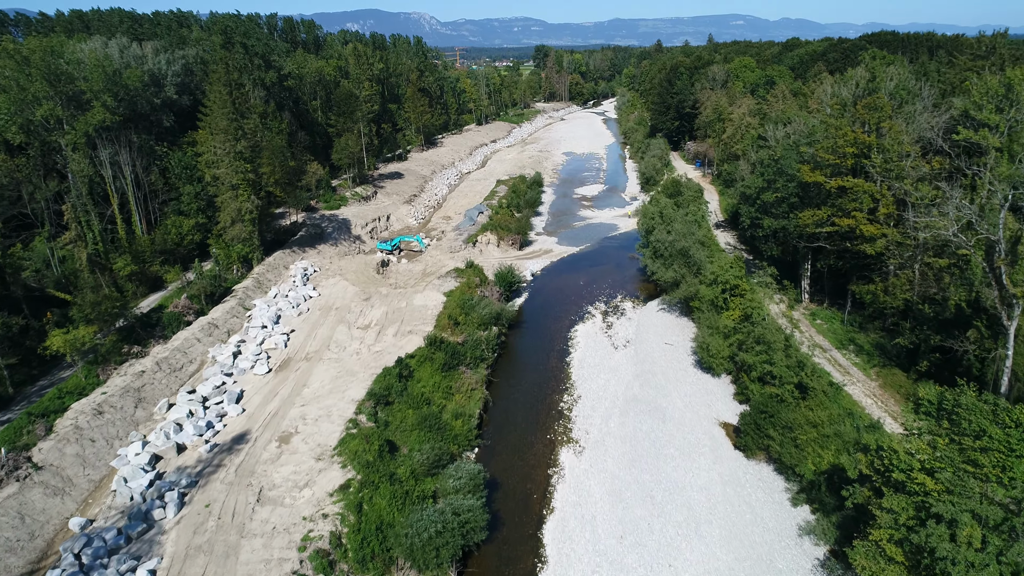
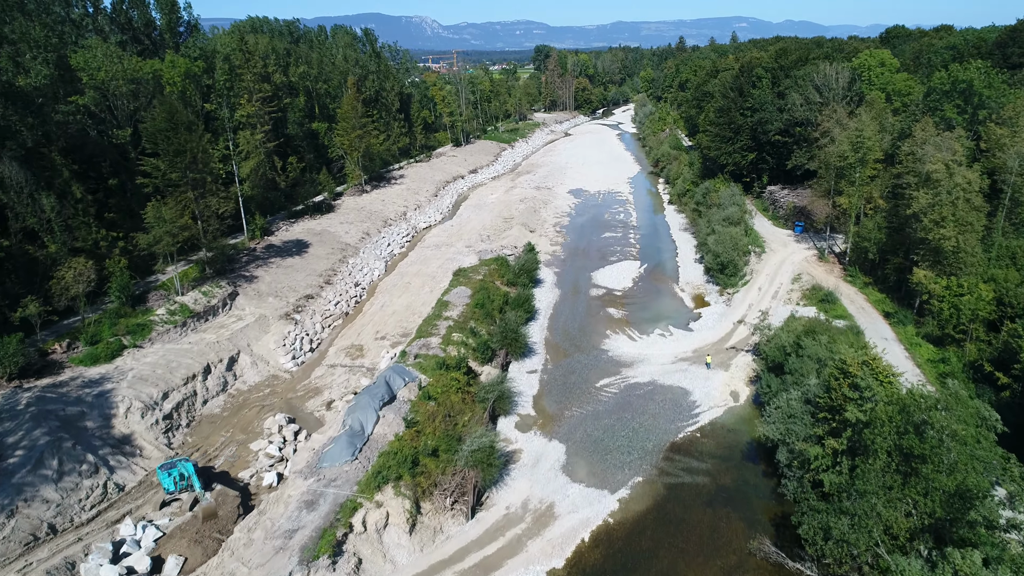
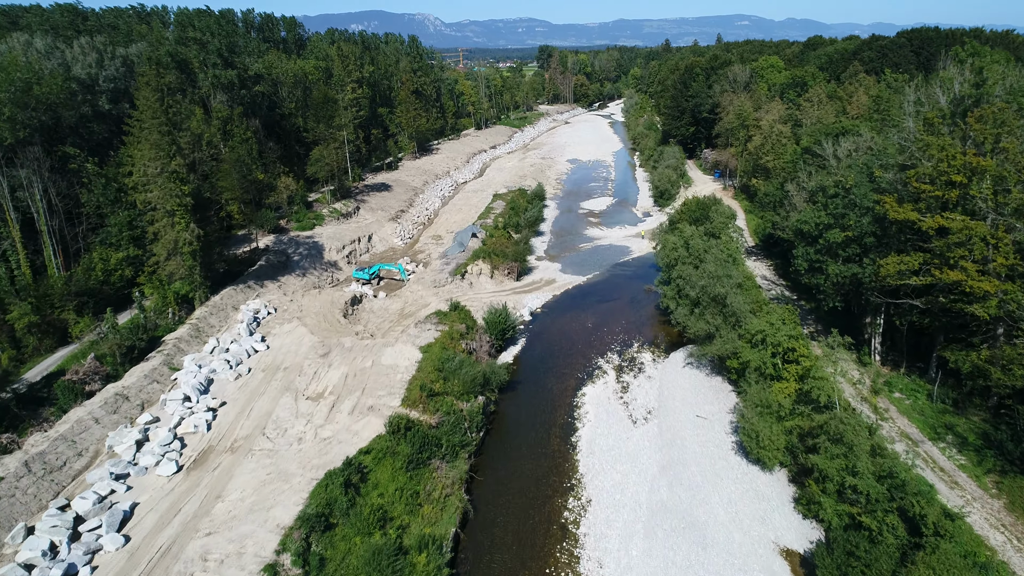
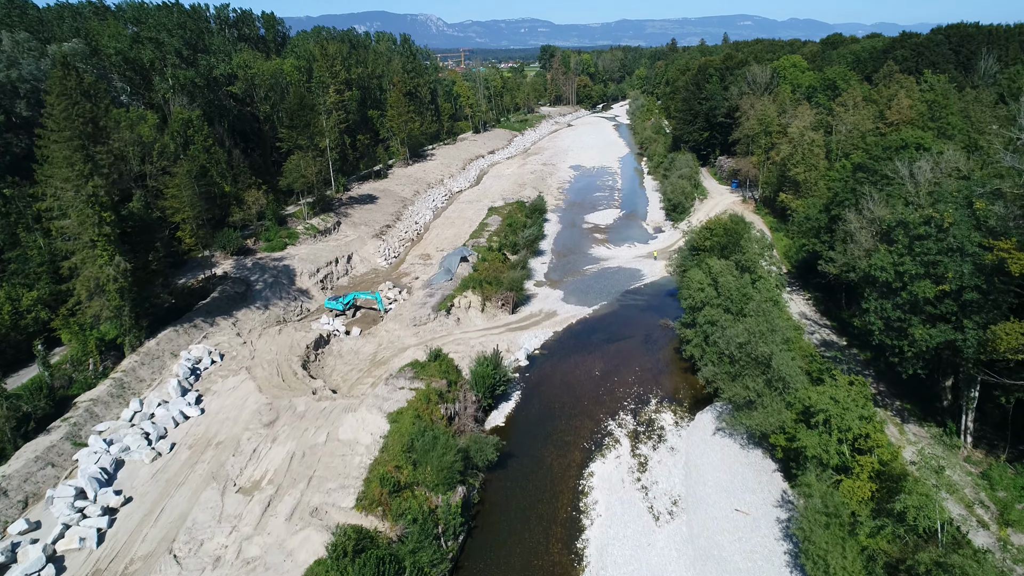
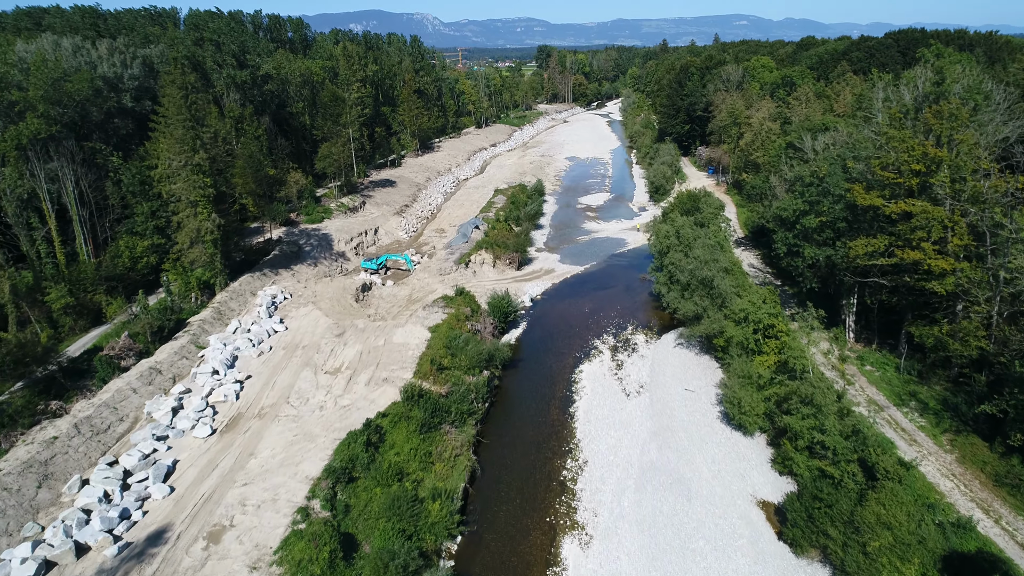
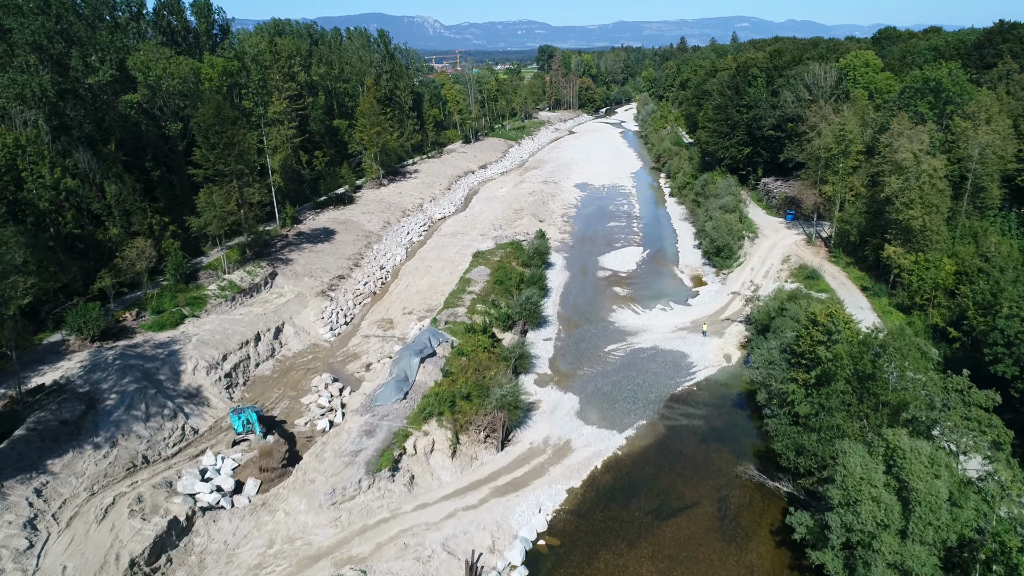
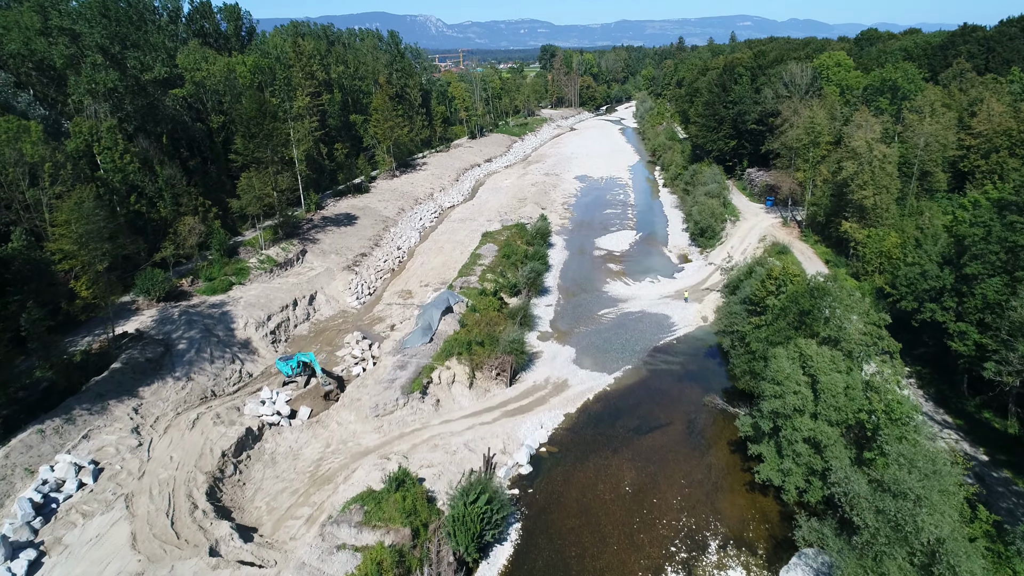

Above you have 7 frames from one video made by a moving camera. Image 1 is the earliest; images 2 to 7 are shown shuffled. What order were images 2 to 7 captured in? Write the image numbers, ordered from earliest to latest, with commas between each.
5, 3, 4, 7, 6, 2
